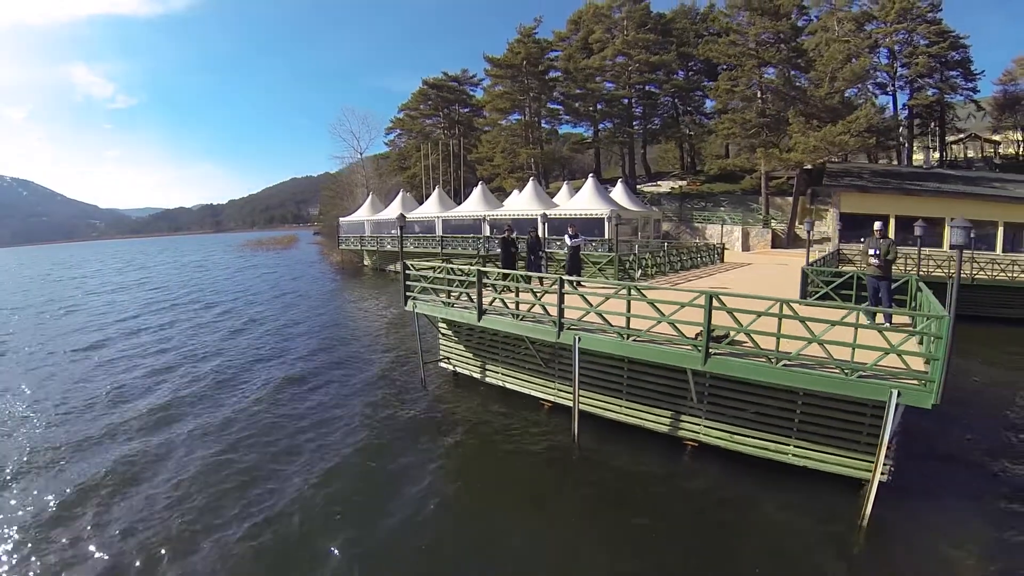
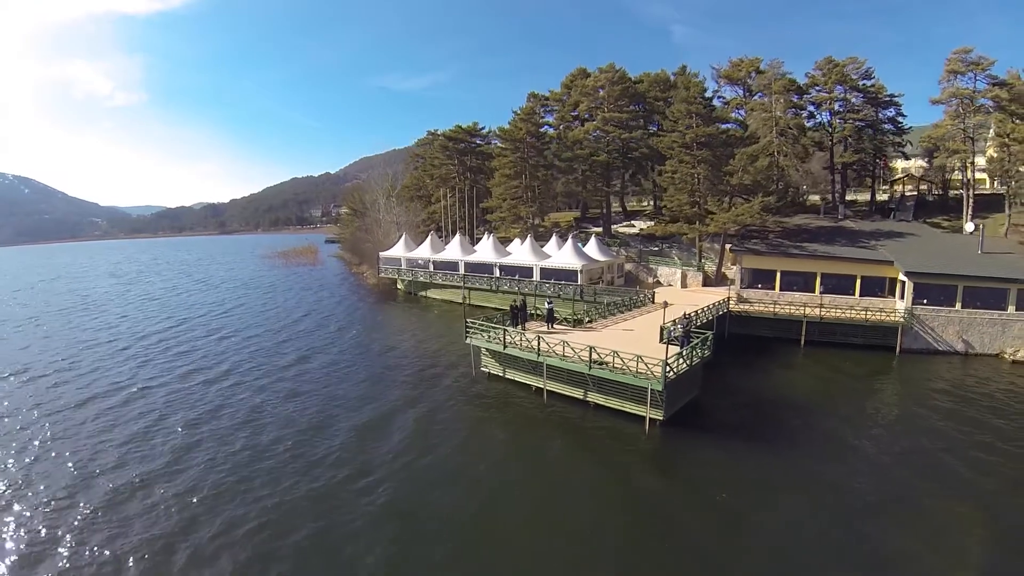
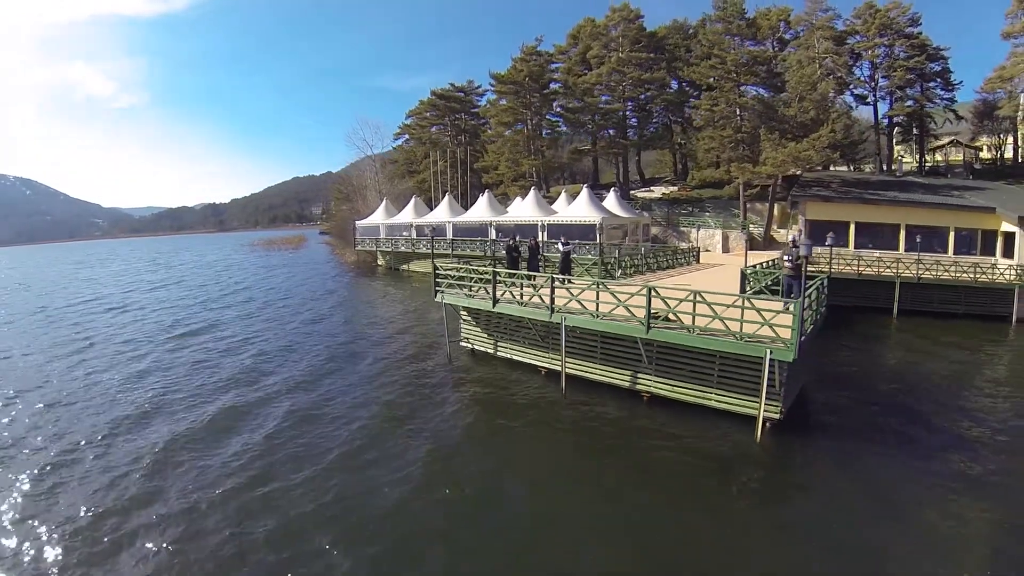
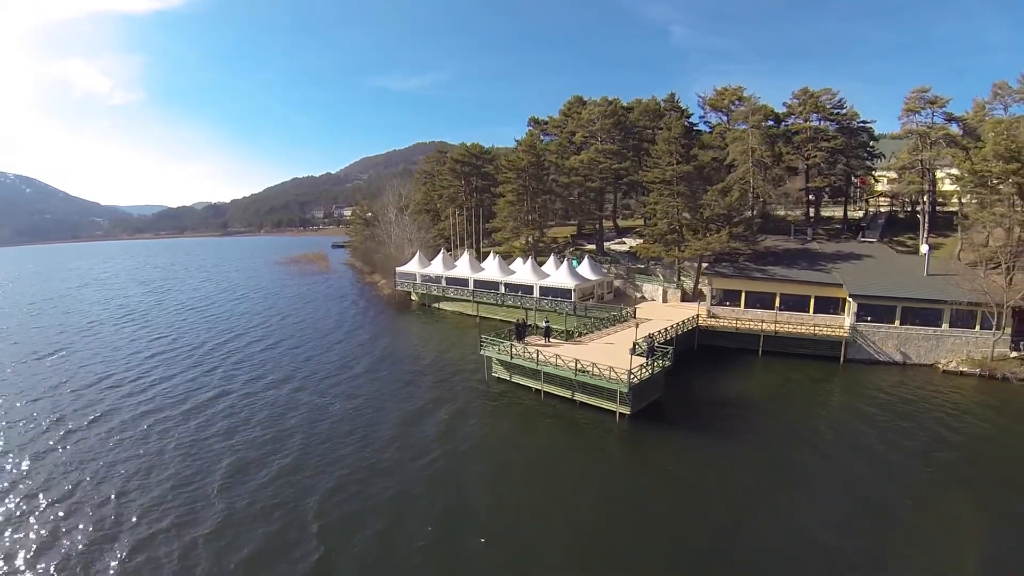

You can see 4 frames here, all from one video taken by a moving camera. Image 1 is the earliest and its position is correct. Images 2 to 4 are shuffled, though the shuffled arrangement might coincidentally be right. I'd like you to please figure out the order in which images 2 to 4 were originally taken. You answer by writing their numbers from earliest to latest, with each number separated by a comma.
3, 2, 4
